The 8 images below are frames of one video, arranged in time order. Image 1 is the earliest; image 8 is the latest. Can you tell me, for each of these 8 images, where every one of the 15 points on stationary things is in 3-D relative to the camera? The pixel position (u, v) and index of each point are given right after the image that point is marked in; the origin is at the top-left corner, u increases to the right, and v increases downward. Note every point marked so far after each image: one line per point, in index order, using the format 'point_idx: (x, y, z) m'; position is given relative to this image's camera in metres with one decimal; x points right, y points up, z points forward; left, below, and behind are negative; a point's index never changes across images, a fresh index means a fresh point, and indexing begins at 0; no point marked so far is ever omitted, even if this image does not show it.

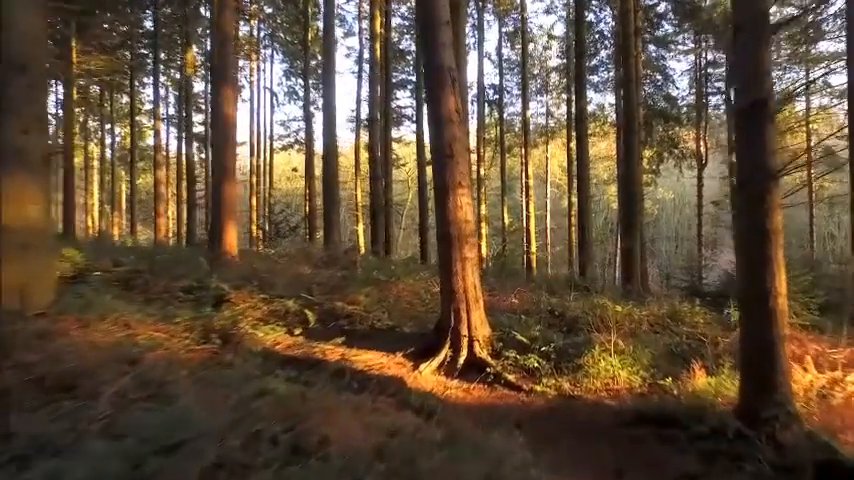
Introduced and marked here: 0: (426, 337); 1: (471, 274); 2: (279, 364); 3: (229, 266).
0: (0.0, -0.8, +8.9) m
1: (+0.3, -0.3, +8.5) m
2: (-1.0, -0.8, +7.2) m
3: (-2.2, -0.3, +12.3) m
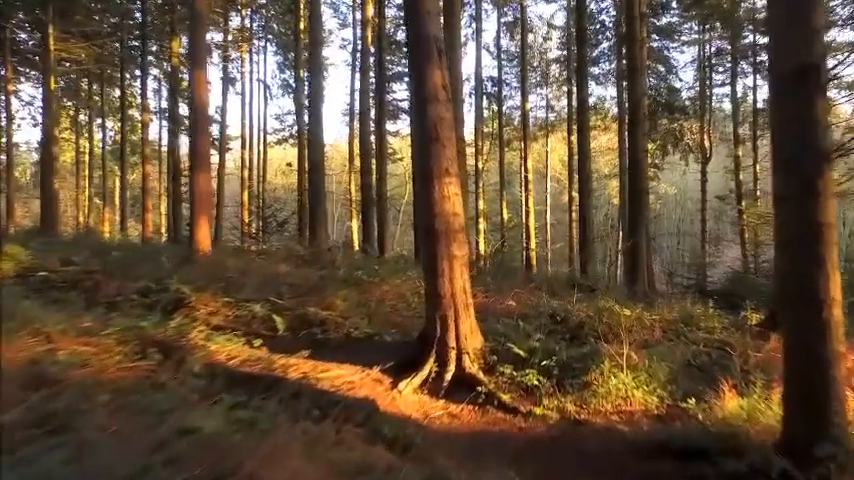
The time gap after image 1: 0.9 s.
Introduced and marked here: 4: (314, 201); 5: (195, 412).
0: (-0.1, -0.8, +7.8) m
1: (+0.2, -0.2, +7.4) m
2: (-1.1, -0.8, +6.1) m
3: (-2.3, -0.2, +11.1) m
4: (-1.7, +0.6, +17.2) m
5: (-1.1, -0.8, +5.2) m
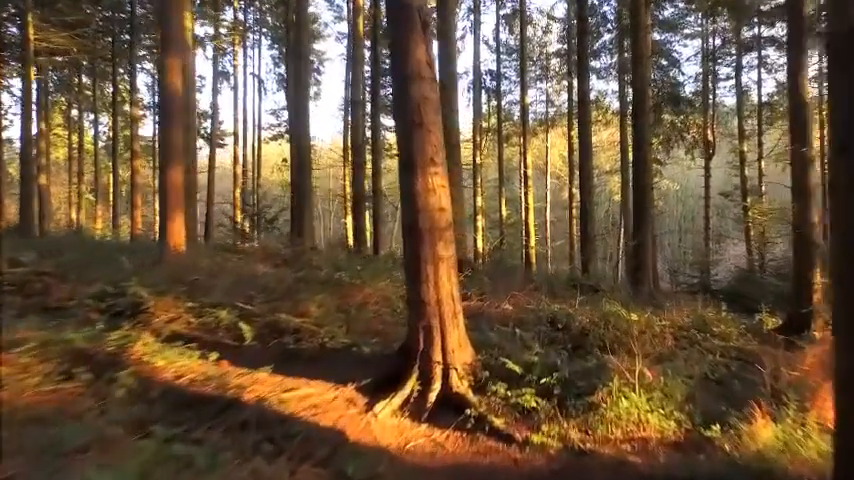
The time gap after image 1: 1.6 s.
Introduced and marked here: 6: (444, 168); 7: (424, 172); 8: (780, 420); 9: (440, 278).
0: (-0.2, -0.7, +6.8) m
1: (+0.1, -0.2, +6.4) m
2: (-1.2, -0.8, +5.1) m
3: (-2.4, -0.2, +10.2) m
4: (-1.9, +0.6, +16.2) m
5: (-1.2, -0.8, +4.2) m
6: (+0.1, +0.4, +6.6) m
7: (0.0, +0.4, +6.4) m
8: (+2.0, -1.0, +6.2) m
9: (+0.1, -0.2, +6.4) m
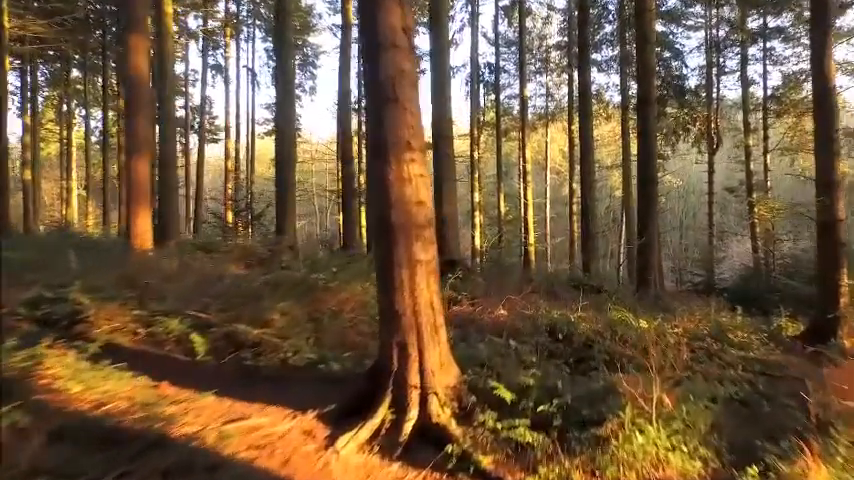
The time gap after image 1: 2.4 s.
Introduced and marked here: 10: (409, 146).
0: (-0.4, -0.7, +5.8) m
1: (0.0, -0.2, +5.4) m
2: (-1.3, -0.8, +4.1) m
3: (-2.5, -0.2, +9.1) m
4: (-2.0, +0.7, +15.2) m
5: (-1.3, -0.8, +3.2) m
6: (0.0, +0.4, +5.6) m
7: (-0.1, +0.4, +5.4) m
8: (+1.8, -1.0, +5.2) m
9: (0.0, -0.2, +5.3) m
10: (-0.1, +0.5, +5.4) m
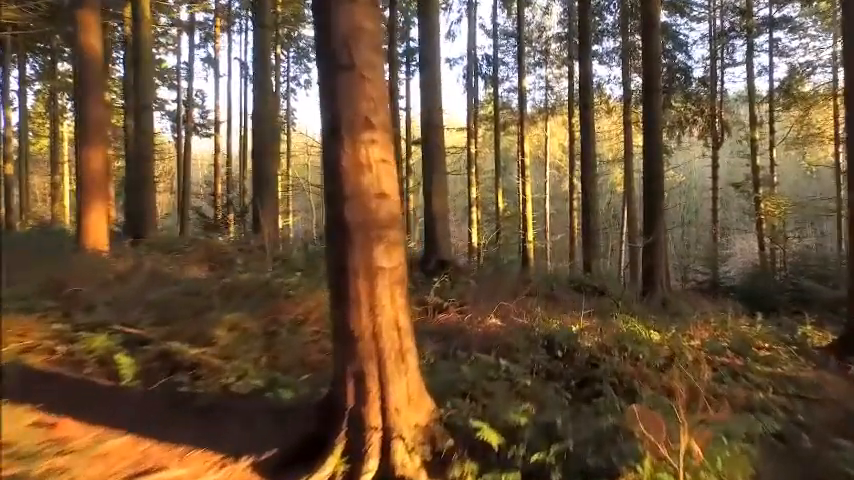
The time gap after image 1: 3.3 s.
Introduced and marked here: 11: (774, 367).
0: (-0.5, -0.8, +4.7) m
1: (-0.2, -0.2, +4.2) m
2: (-1.5, -0.8, +2.9) m
3: (-2.7, -0.2, +8.0) m
4: (-2.1, +0.7, +14.1) m
5: (-1.4, -0.8, +2.1) m
6: (-0.2, +0.4, +4.4) m
7: (-0.3, +0.4, +4.2) m
8: (+1.7, -1.0, +4.0) m
9: (-0.2, -0.2, +4.2) m
10: (-0.2, +0.4, +4.3) m
11: (+2.3, -0.9, +7.5) m
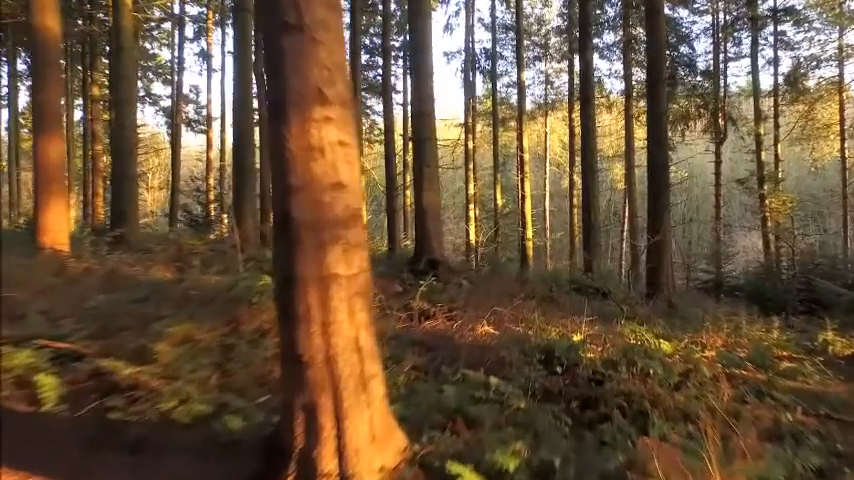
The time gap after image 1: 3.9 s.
0: (-0.6, -0.8, +3.8) m
1: (-0.3, -0.2, +3.4) m
2: (-1.6, -0.8, +2.1) m
3: (-2.8, -0.2, +7.2) m
4: (-2.2, +0.7, +13.2) m
5: (-1.5, -0.8, +1.3) m
6: (-0.3, +0.4, +3.6) m
7: (-0.4, +0.4, +3.4) m
8: (+1.6, -1.0, +3.2) m
9: (-0.3, -0.2, +3.4) m
10: (-0.3, +0.4, +3.5) m
11: (+2.2, -0.8, +6.7) m
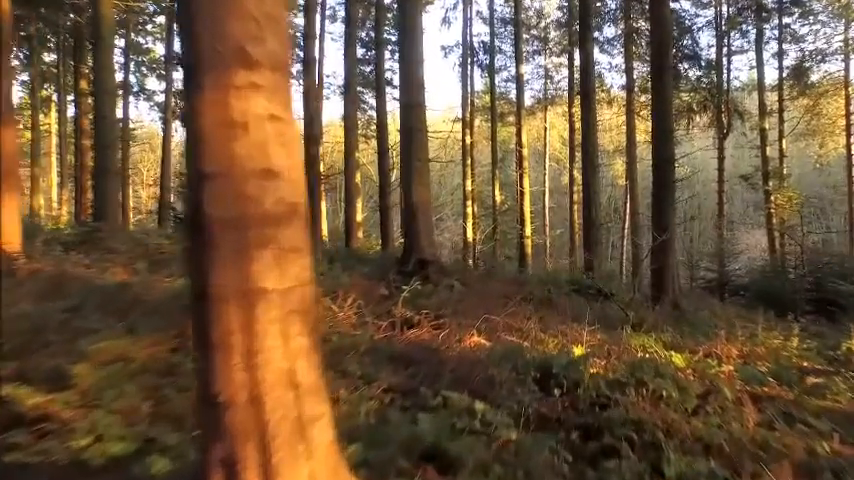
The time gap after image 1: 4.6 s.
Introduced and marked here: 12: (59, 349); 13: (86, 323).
0: (-0.7, -0.8, +3.0) m
1: (-0.4, -0.2, +2.6) m
2: (-1.7, -0.8, +1.3) m
3: (-2.9, -0.2, +6.4) m
4: (-2.3, +0.7, +12.4) m
5: (-1.6, -0.8, +0.5) m
6: (-0.4, +0.4, +2.8) m
7: (-0.5, +0.4, +2.6) m
8: (+1.5, -1.0, +2.4) m
9: (-0.4, -0.2, +2.6) m
10: (-0.4, +0.4, +2.7) m
11: (+2.1, -0.8, +5.9) m
12: (-1.5, -0.5, +4.6) m
13: (-1.6, -0.4, +5.1) m
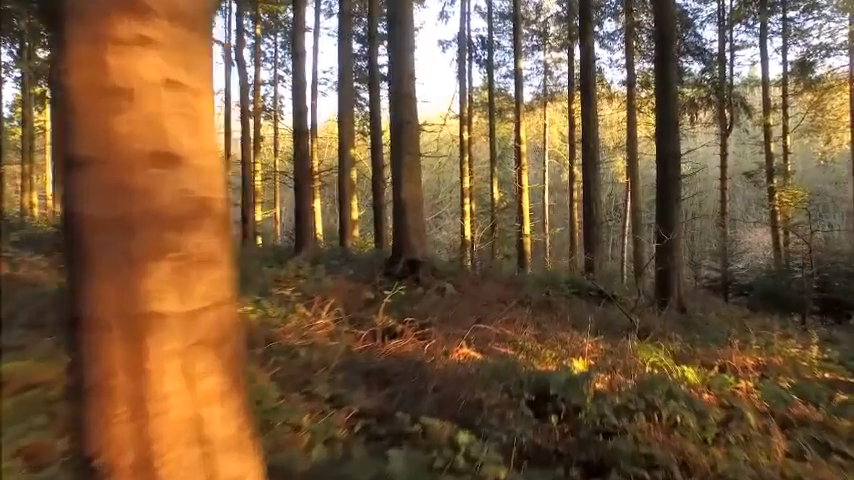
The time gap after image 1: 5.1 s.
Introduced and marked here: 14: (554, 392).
0: (-0.8, -0.8, +2.4) m
1: (-0.4, -0.3, +2.0) m
2: (-1.7, -0.8, +0.7) m
3: (-2.9, -0.2, +5.7) m
4: (-2.4, +0.7, +11.8) m
5: (-1.7, -0.9, -0.2) m
6: (-0.4, +0.4, +2.1) m
7: (-0.6, +0.4, +1.9) m
8: (+1.4, -1.0, +1.7) m
9: (-0.5, -0.3, +1.9) m
10: (-0.5, +0.4, +2.0) m
11: (+2.0, -0.9, +5.2) m
12: (-1.6, -0.5, +3.9) m
13: (-1.7, -0.4, +4.5) m
14: (+0.5, -0.6, +4.6) m
